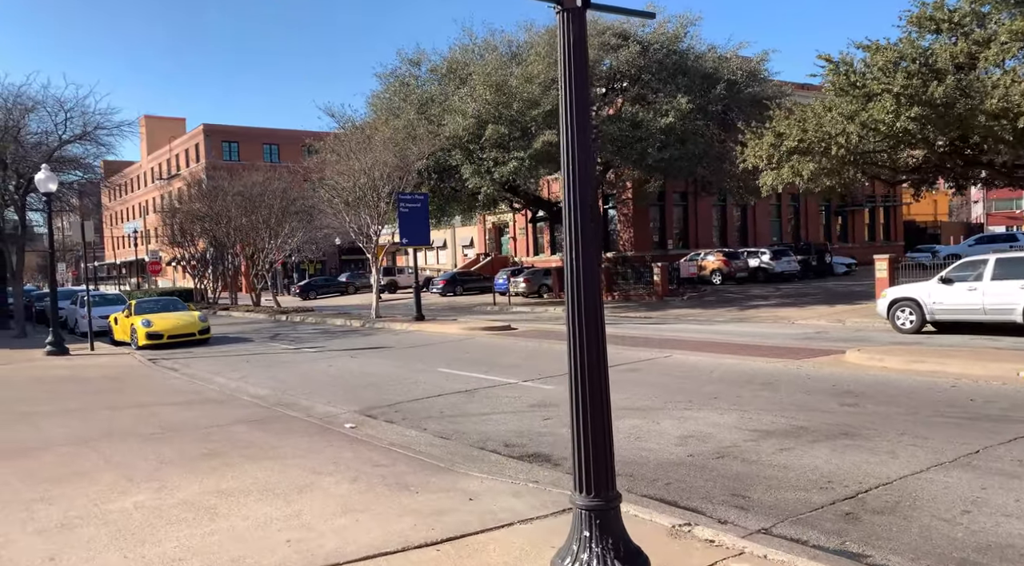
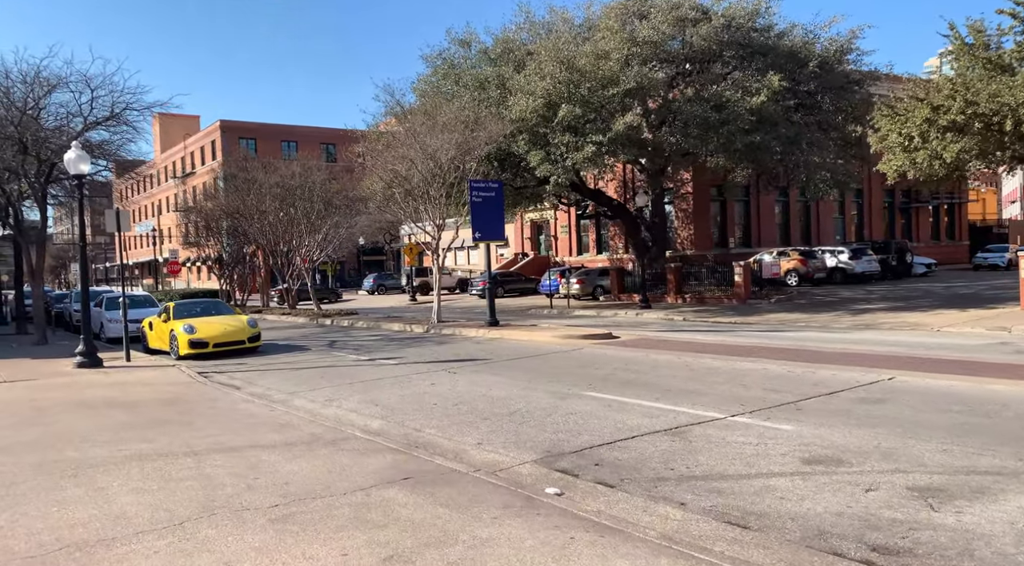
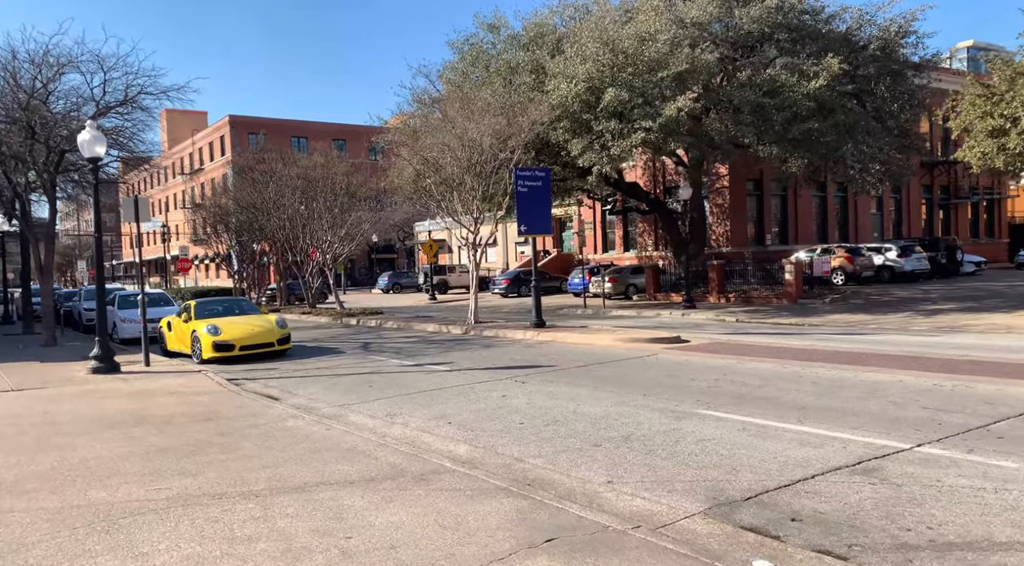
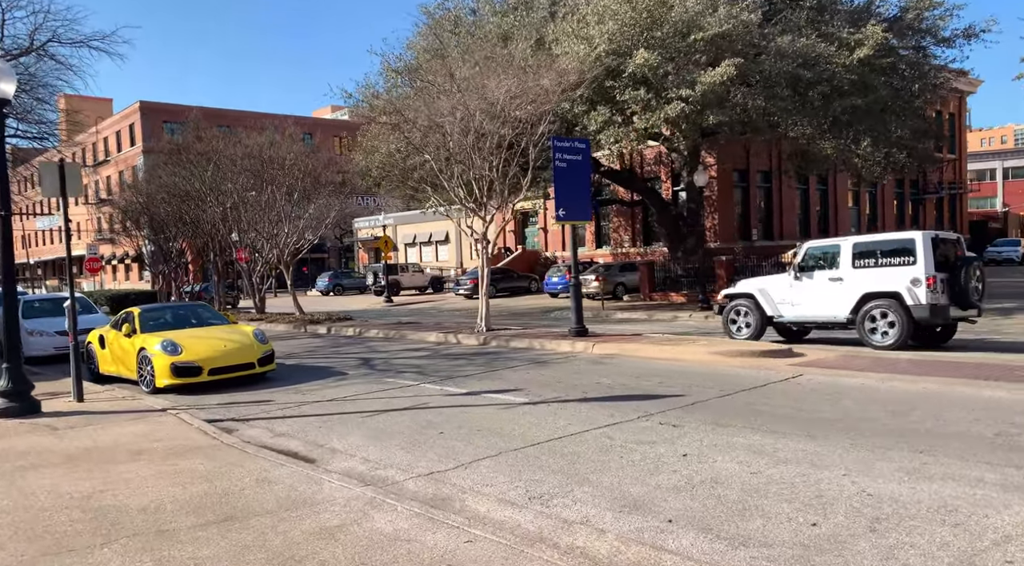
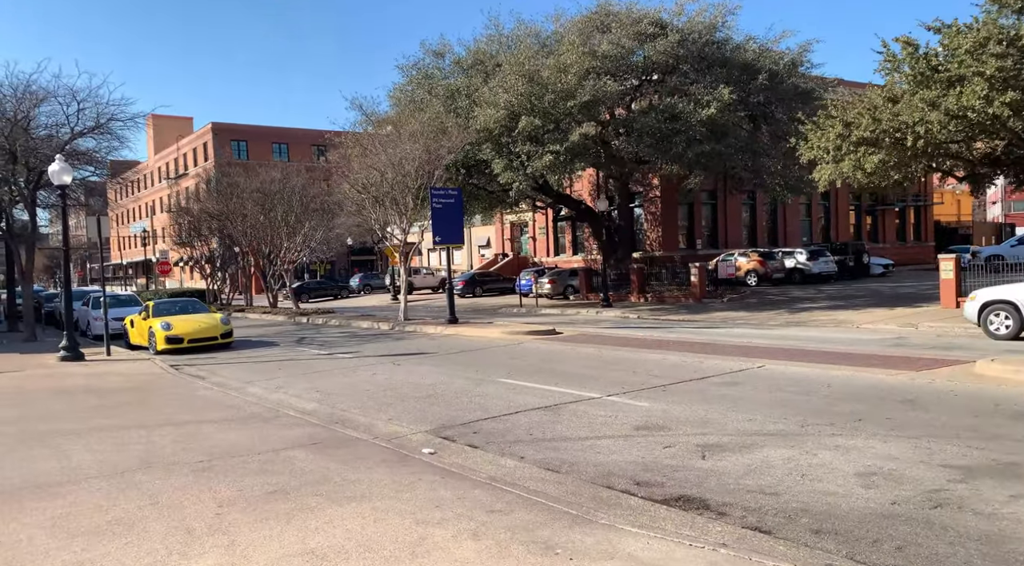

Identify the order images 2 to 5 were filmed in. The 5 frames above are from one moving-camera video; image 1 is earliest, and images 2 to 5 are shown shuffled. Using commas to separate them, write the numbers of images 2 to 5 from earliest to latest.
5, 2, 3, 4
